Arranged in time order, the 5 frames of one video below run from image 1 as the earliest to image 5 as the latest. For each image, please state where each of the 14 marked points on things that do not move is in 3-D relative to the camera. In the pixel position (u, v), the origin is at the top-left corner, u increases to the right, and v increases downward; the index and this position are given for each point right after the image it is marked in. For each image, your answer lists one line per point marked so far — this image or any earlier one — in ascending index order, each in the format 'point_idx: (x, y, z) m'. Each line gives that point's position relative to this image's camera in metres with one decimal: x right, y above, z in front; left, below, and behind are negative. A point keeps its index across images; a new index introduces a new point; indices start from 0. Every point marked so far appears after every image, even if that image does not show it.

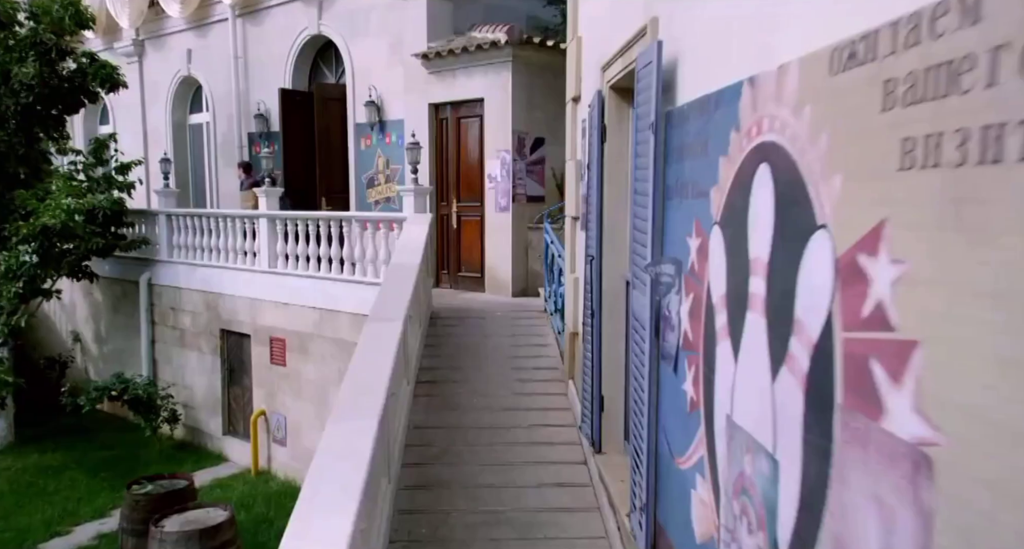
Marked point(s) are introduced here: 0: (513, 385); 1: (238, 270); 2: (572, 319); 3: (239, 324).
0: (0.0, -0.9, +6.7) m
1: (-3.6, +0.1, +10.8) m
2: (+0.5, -0.3, +6.3) m
3: (-3.6, -0.7, +10.8) m
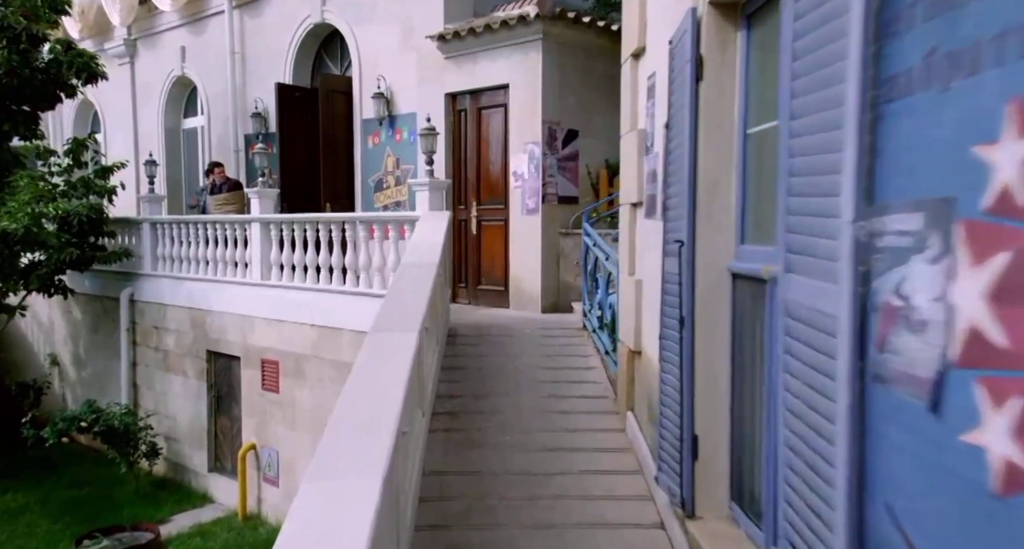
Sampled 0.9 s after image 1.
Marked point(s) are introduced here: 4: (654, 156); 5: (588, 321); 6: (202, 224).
0: (+0.3, -0.9, +5.4) m
1: (-3.3, -0.1, +9.5) m
2: (+0.7, -0.4, +4.9) m
3: (-3.3, -0.8, +9.5) m
4: (+0.8, +0.6, +4.4) m
5: (+0.7, -0.4, +7.3) m
6: (-3.7, +0.6, +9.9) m
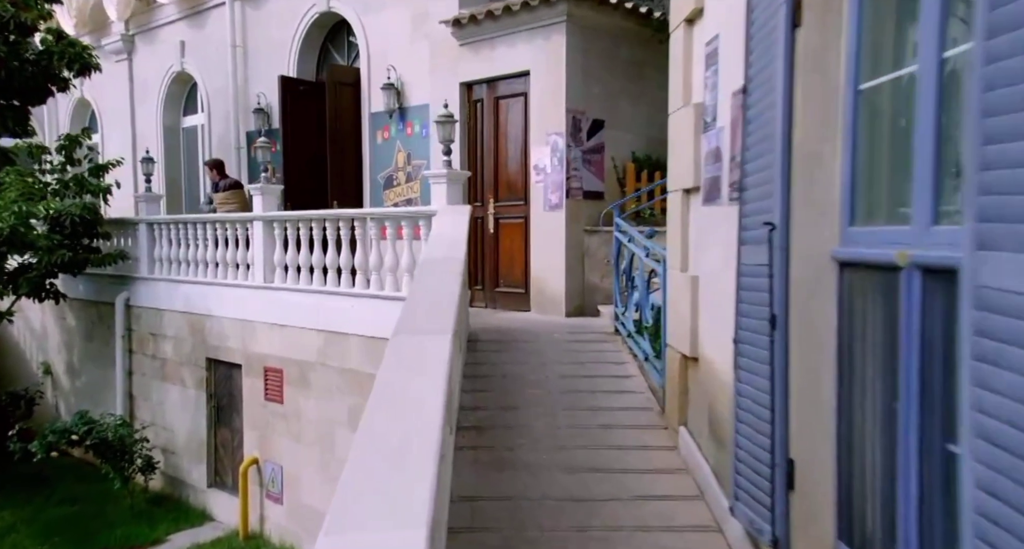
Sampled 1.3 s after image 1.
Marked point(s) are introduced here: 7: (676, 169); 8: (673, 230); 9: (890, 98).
0: (+0.5, -0.9, +4.7) m
1: (-3.1, -0.1, +8.9) m
2: (+0.9, -0.3, +4.3) m
3: (-3.1, -0.8, +8.9) m
4: (+1.0, +0.7, +3.8) m
5: (+0.9, -0.4, +6.7) m
6: (-3.5, +0.6, +9.3) m
7: (+0.9, +0.6, +4.6) m
8: (+0.9, +0.2, +4.6) m
9: (+1.1, +0.5, +2.5) m
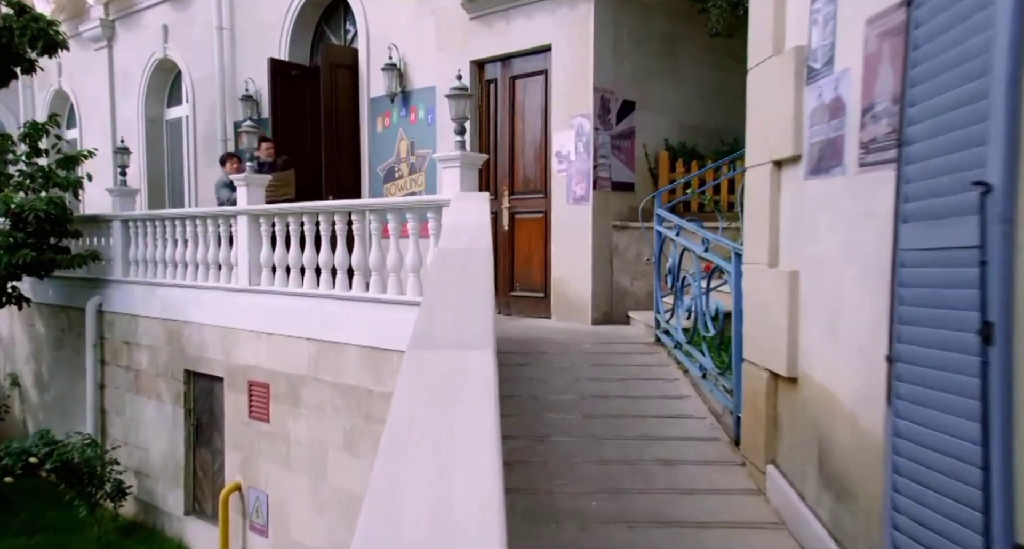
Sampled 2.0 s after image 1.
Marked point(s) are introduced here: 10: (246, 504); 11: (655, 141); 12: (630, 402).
0: (+0.6, -0.9, +3.8) m
1: (-2.9, -0.1, +7.9) m
2: (+1.1, -0.3, +3.4) m
3: (-2.9, -0.9, +7.9) m
4: (+1.1, +0.7, +2.9) m
5: (+1.0, -0.4, +5.7) m
6: (-3.4, +0.6, +8.4) m
7: (+1.1, +0.6, +3.6) m
8: (+1.1, +0.3, +3.6) m
9: (+1.3, +0.6, +1.5) m
10: (-2.4, -2.1, +7.5) m
11: (+1.3, +1.2, +7.4) m
12: (+0.7, -0.7, +4.5) m
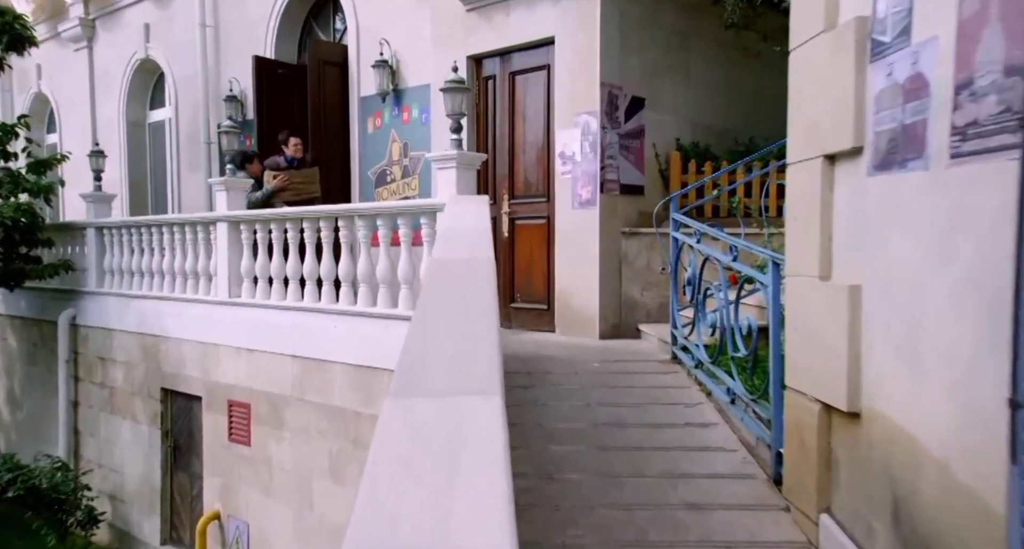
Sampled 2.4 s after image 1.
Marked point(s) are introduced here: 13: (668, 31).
0: (+0.7, -0.9, +3.2) m
1: (-2.9, -0.2, +7.4) m
2: (+1.1, -0.4, +2.8) m
3: (-2.9, -1.0, +7.4) m
4: (+1.1, +0.6, +2.3) m
5: (+1.0, -0.5, +5.2) m
6: (-3.4, +0.5, +7.8) m
7: (+1.1, +0.5, +3.1) m
8: (+1.1, +0.2, +3.1) m
9: (+1.4, +0.5, +1.0) m
10: (-2.4, -2.2, +7.0) m
11: (+1.3, +1.1, +6.9) m
12: (+0.7, -0.8, +4.0) m
13: (+1.3, +2.0, +6.9) m
